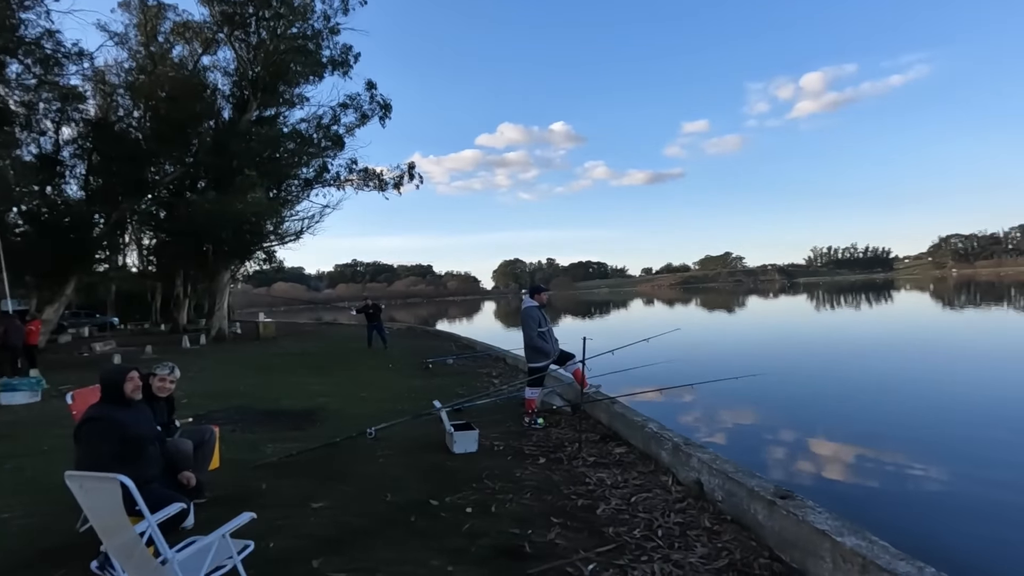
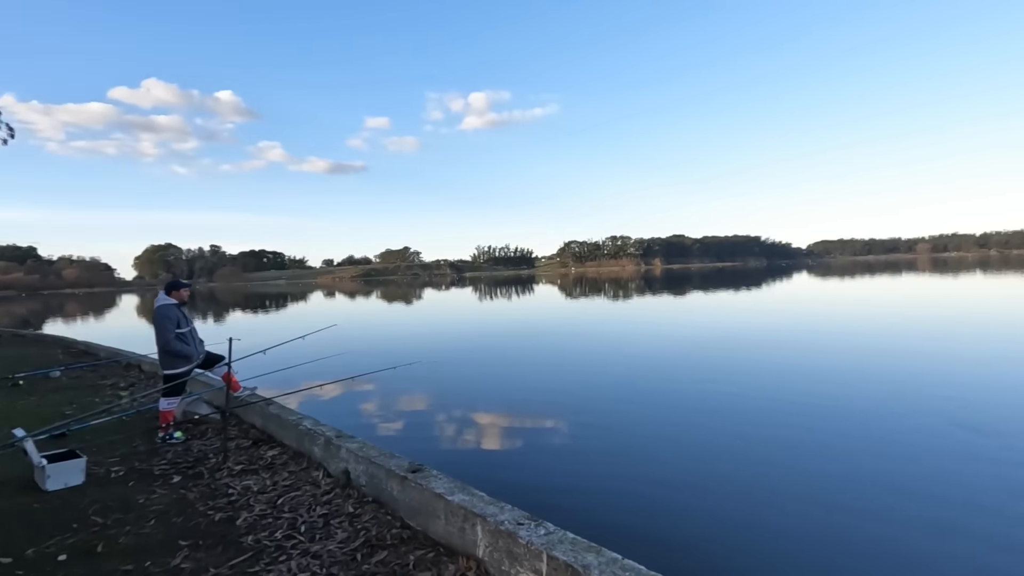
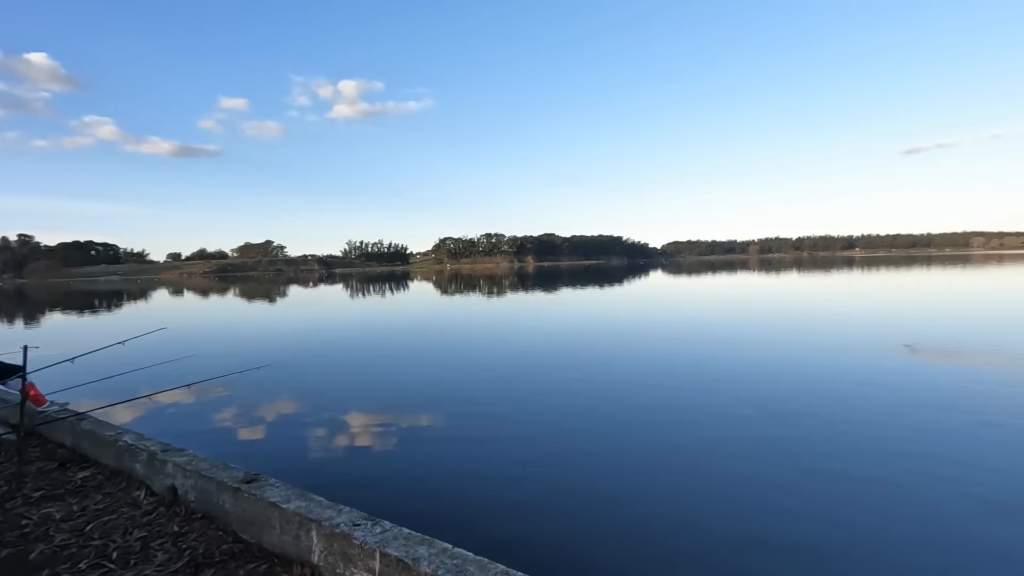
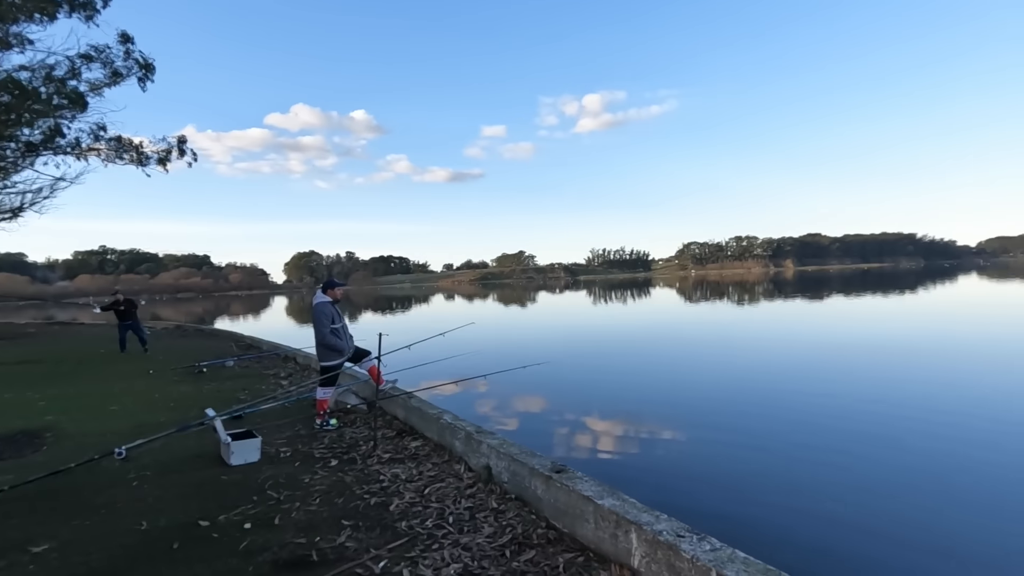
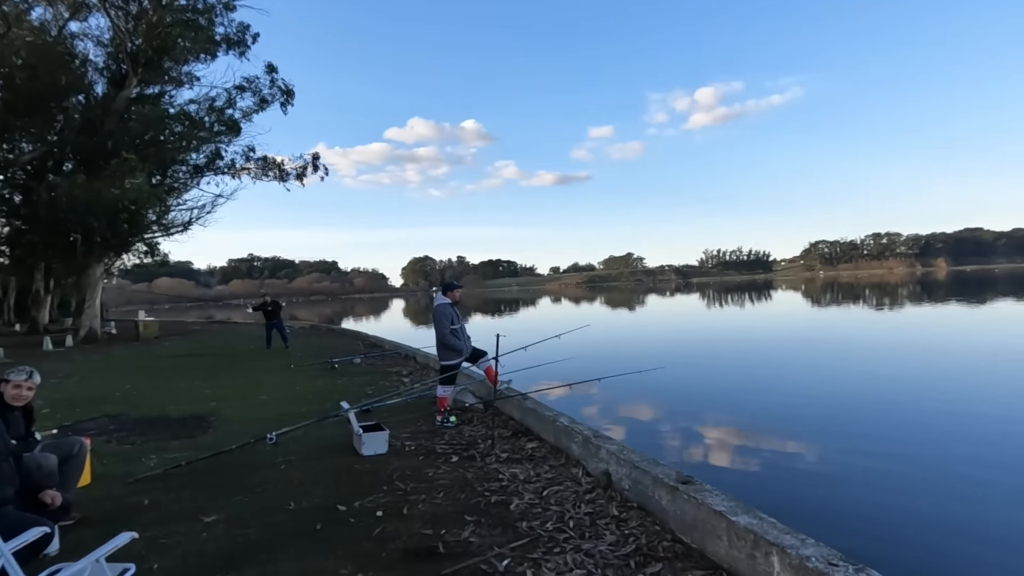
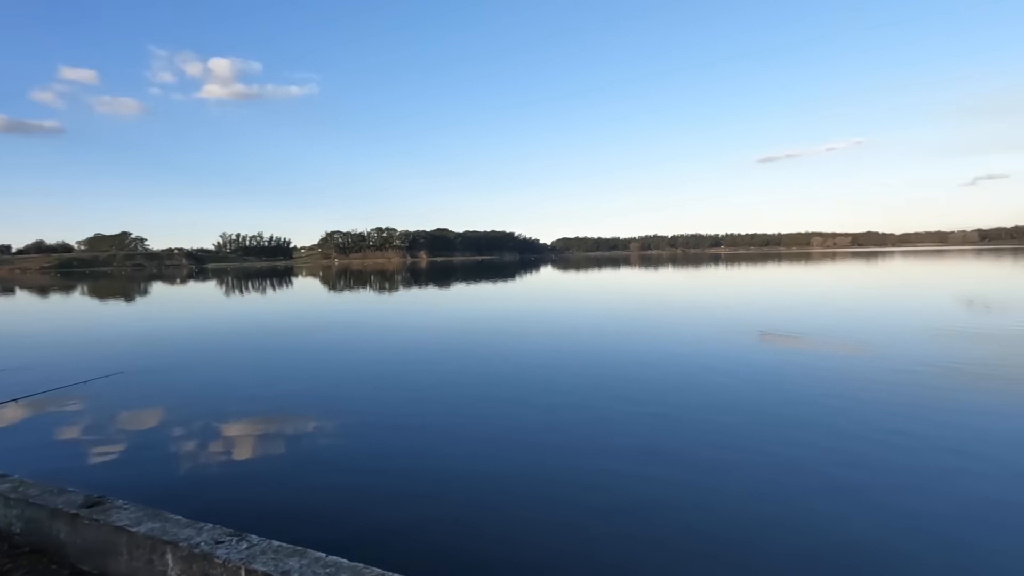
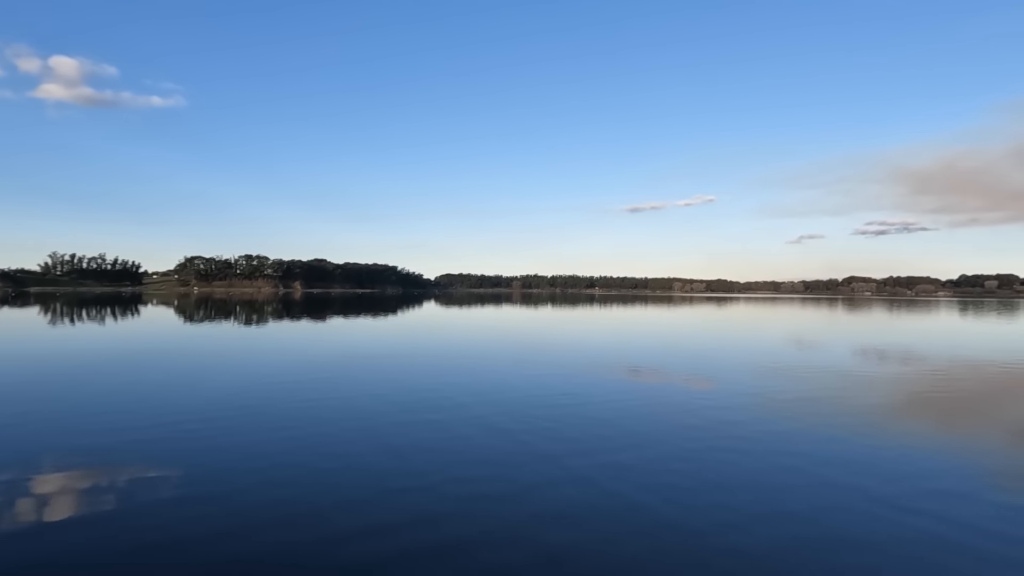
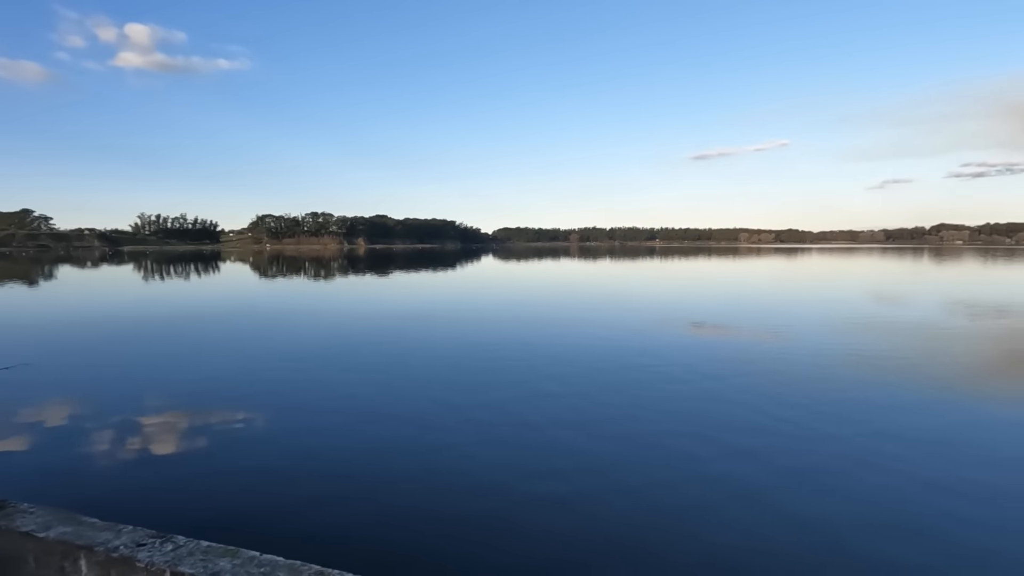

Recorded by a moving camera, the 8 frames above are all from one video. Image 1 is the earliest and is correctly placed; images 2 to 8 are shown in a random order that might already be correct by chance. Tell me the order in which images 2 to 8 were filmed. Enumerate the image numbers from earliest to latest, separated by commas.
5, 4, 2, 3, 6, 8, 7
